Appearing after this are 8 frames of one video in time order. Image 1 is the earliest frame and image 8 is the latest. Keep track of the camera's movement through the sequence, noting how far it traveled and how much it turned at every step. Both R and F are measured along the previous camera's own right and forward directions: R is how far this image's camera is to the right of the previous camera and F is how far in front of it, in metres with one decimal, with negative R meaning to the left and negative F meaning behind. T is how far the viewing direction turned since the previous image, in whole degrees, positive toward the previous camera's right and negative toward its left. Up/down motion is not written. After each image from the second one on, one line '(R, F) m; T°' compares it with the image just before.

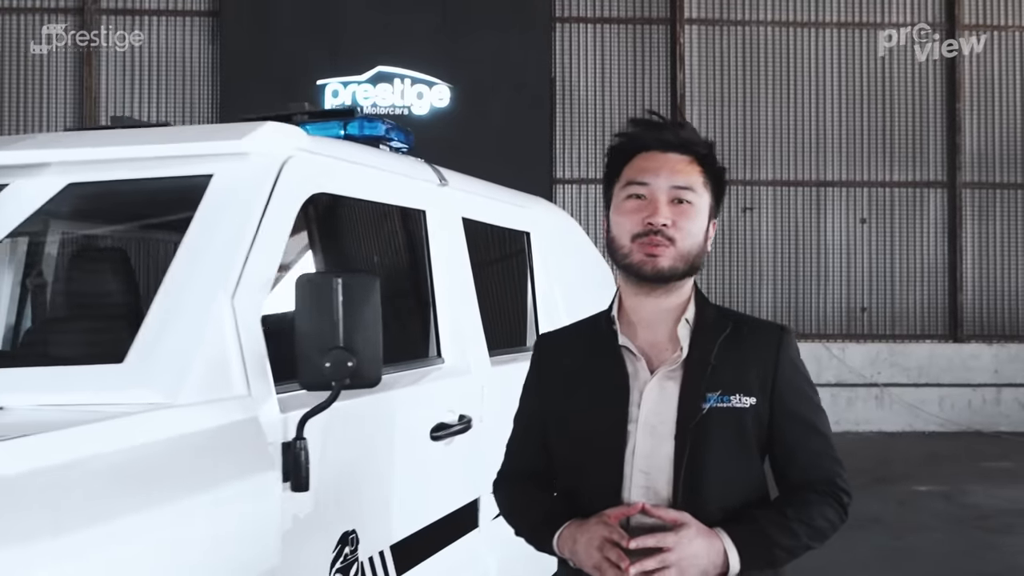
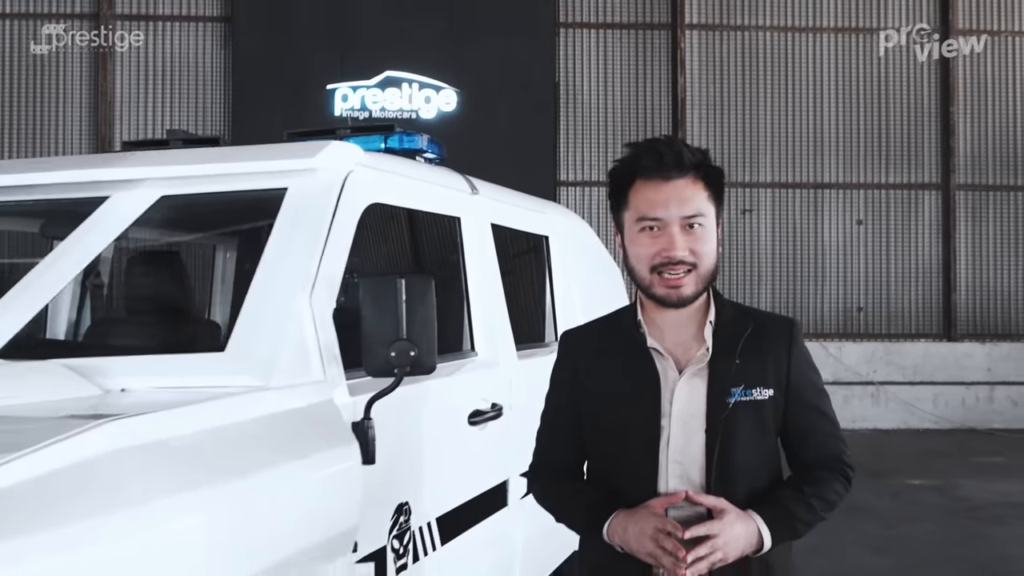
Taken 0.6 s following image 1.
(-0.1, -0.3) m; 0°
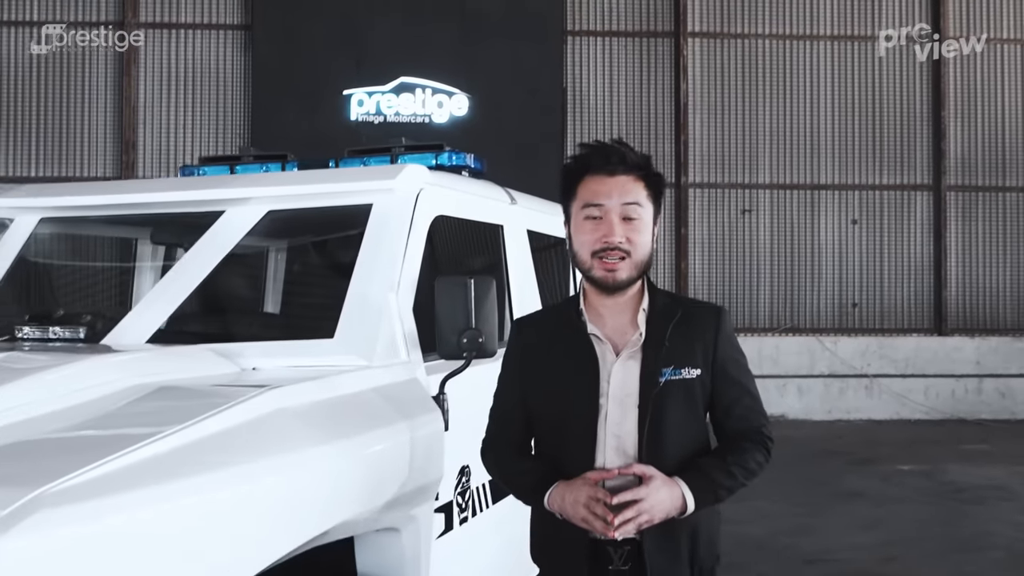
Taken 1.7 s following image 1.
(-0.2, -0.5) m; 0°
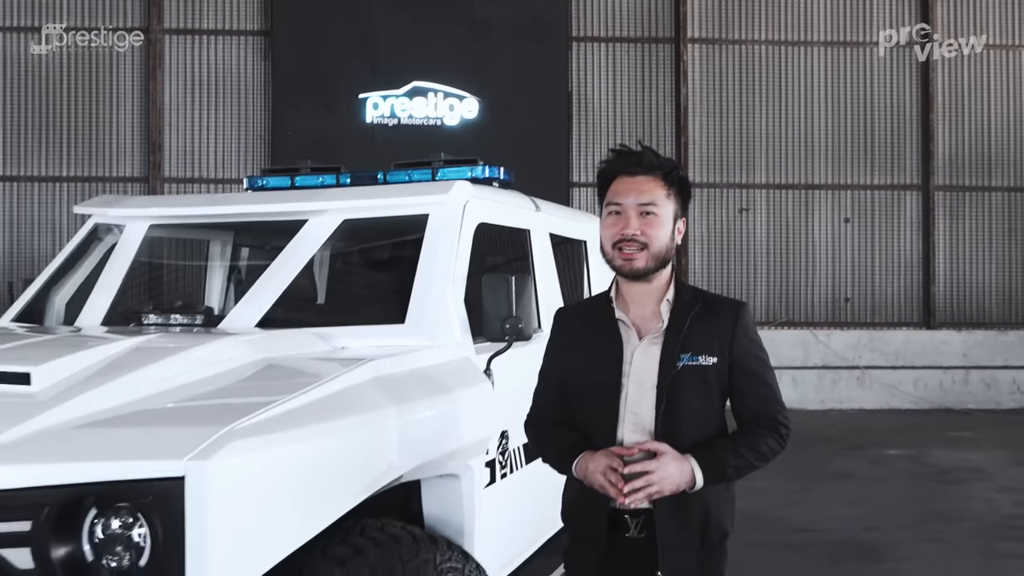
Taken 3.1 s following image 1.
(-0.1, -0.6) m; 0°
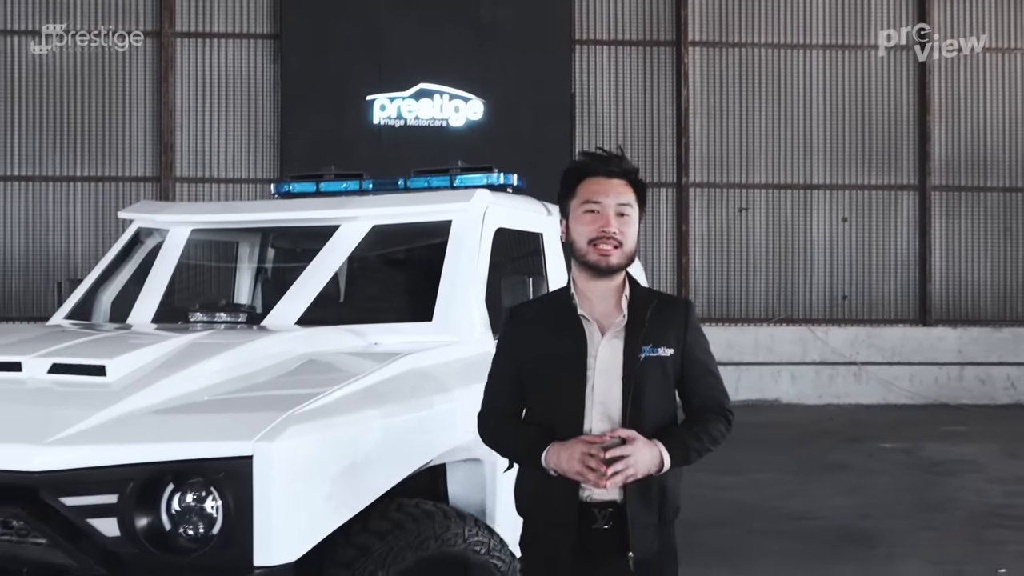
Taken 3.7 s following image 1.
(-0.1, -0.3) m; 0°
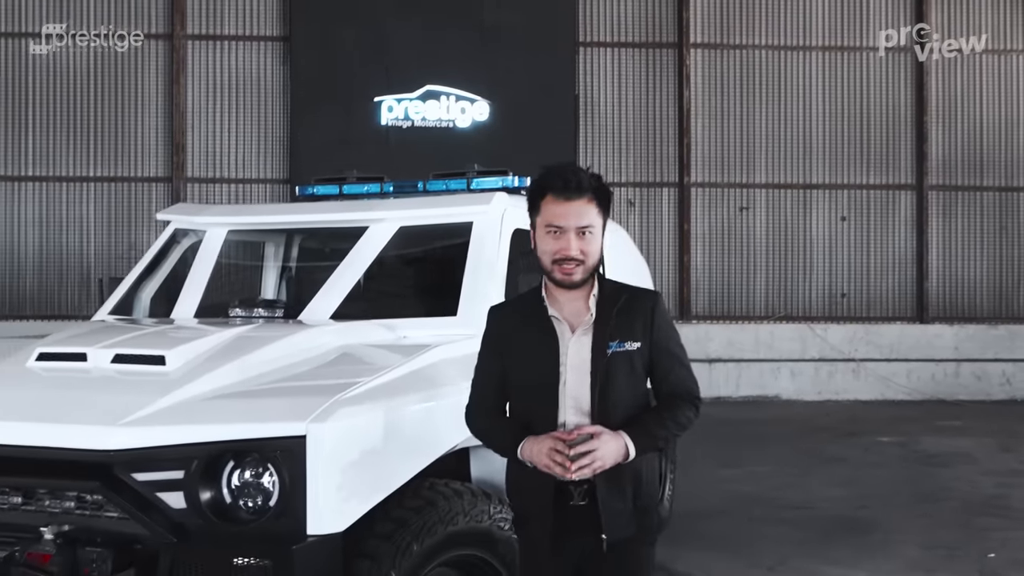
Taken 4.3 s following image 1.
(-0.1, -0.3) m; 0°
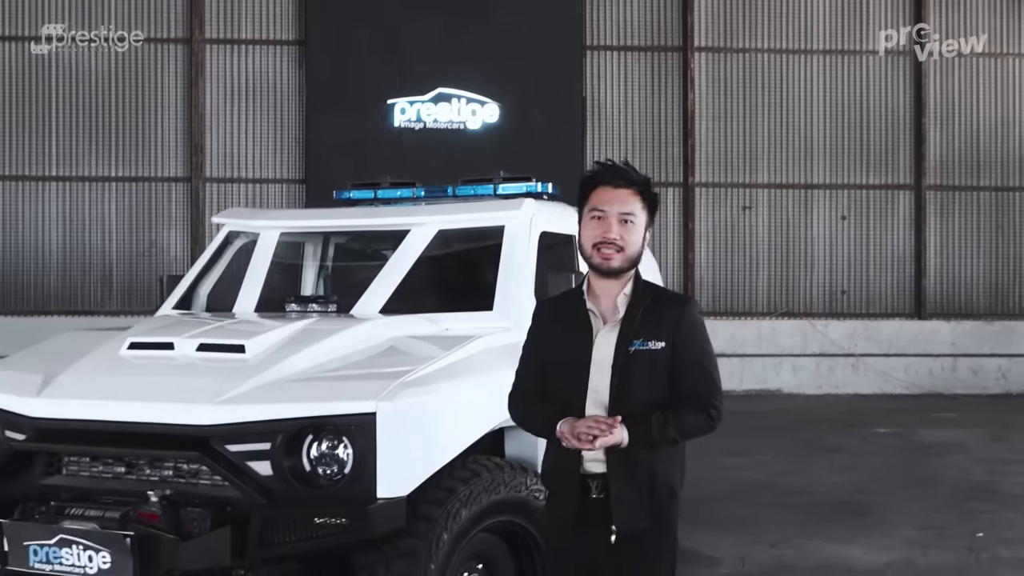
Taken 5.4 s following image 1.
(-0.1, -0.4) m; 0°
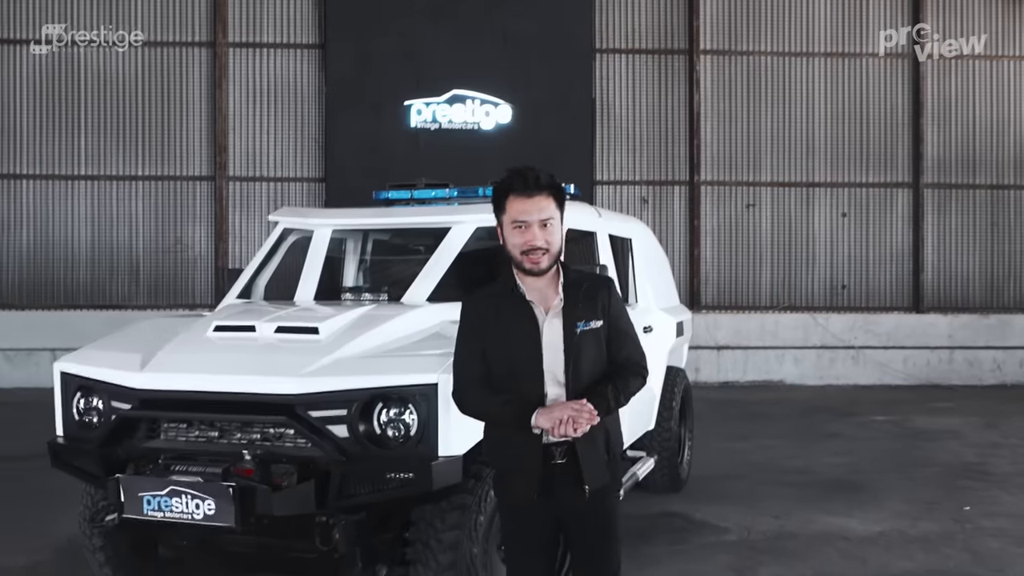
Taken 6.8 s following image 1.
(-0.1, -0.5) m; 0°
